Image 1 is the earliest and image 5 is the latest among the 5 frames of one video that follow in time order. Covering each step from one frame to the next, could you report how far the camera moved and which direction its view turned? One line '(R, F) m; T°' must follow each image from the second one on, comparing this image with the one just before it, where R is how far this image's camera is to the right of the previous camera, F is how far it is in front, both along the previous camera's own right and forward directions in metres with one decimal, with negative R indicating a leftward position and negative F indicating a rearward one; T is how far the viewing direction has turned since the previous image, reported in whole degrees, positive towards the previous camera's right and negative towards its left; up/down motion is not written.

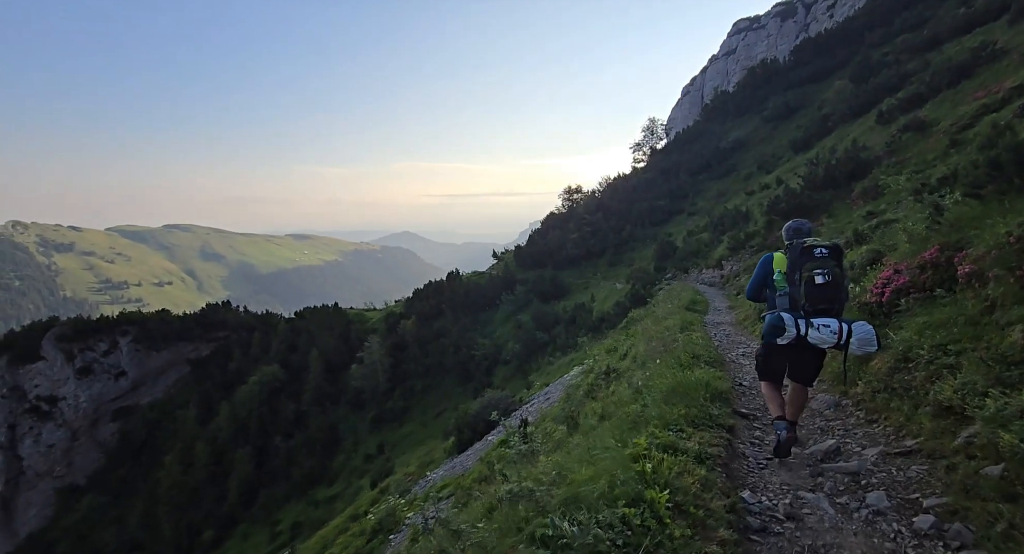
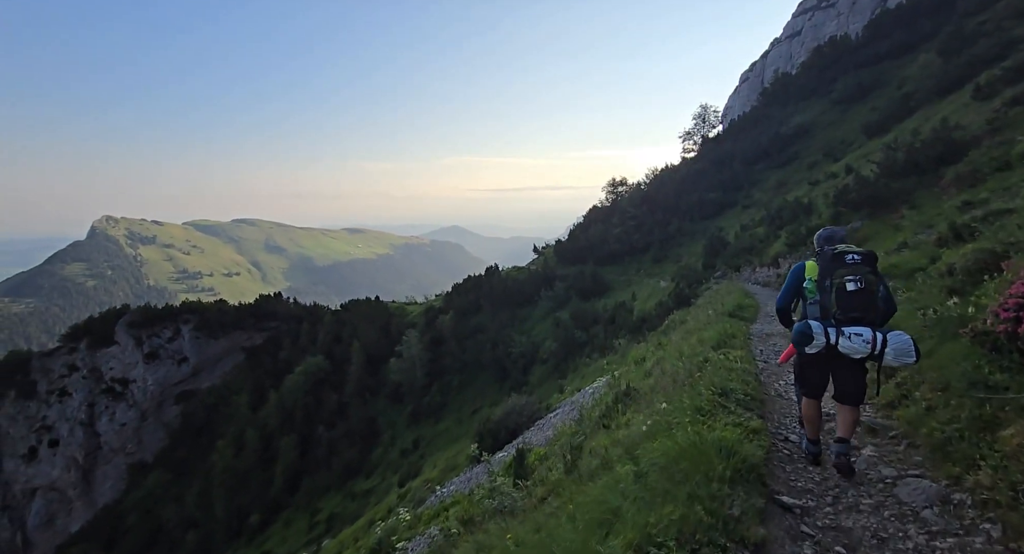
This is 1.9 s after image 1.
(+1.0, +1.9) m; -6°
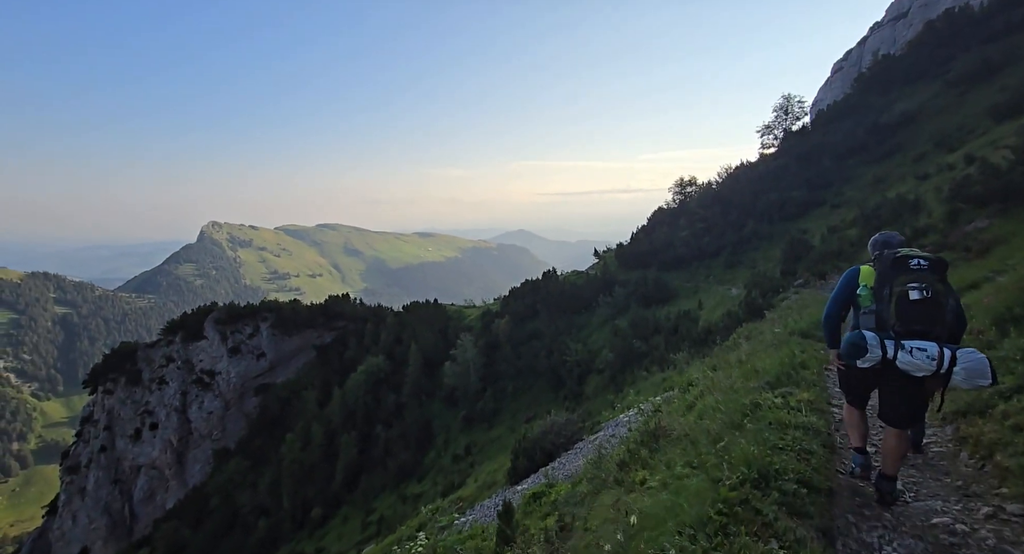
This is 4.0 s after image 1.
(+1.3, +2.1) m; -8°
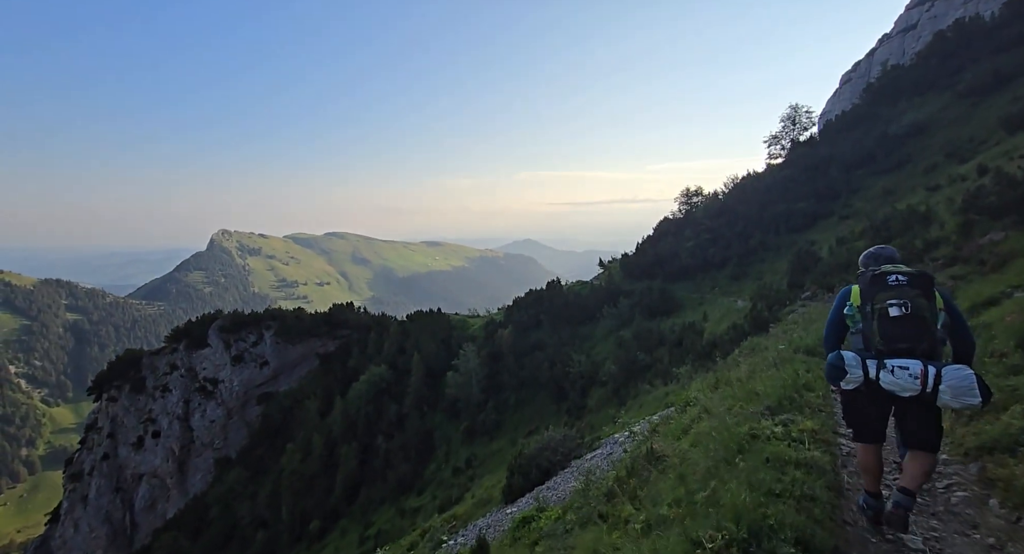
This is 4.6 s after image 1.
(+0.4, +0.6) m; -1°
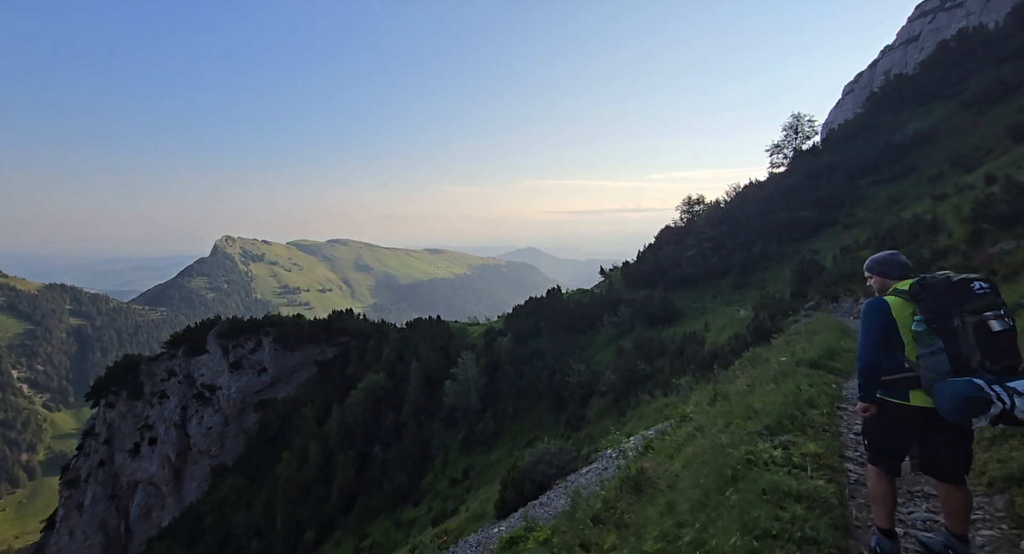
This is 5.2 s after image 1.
(+0.3, +0.6) m; 0°
